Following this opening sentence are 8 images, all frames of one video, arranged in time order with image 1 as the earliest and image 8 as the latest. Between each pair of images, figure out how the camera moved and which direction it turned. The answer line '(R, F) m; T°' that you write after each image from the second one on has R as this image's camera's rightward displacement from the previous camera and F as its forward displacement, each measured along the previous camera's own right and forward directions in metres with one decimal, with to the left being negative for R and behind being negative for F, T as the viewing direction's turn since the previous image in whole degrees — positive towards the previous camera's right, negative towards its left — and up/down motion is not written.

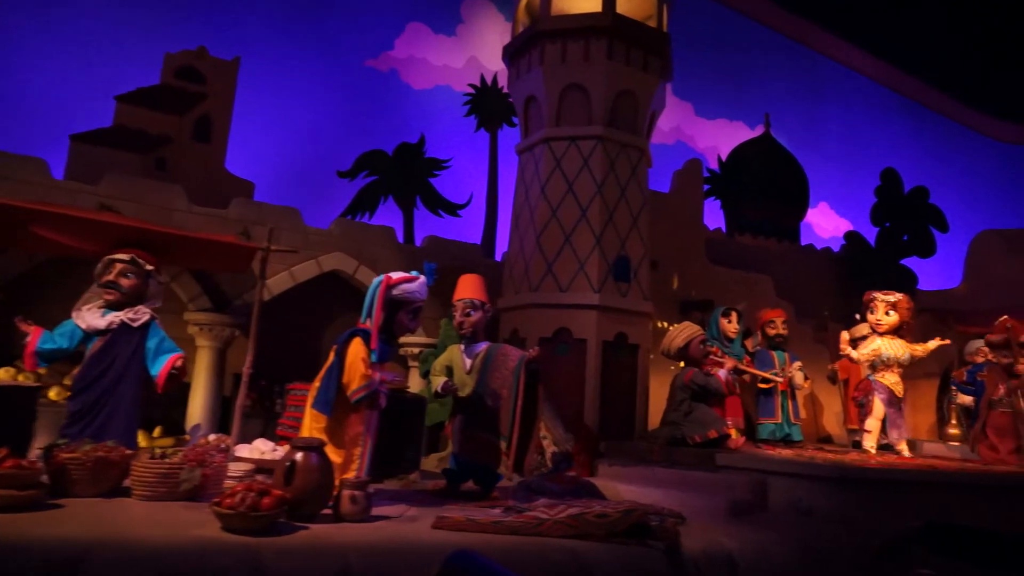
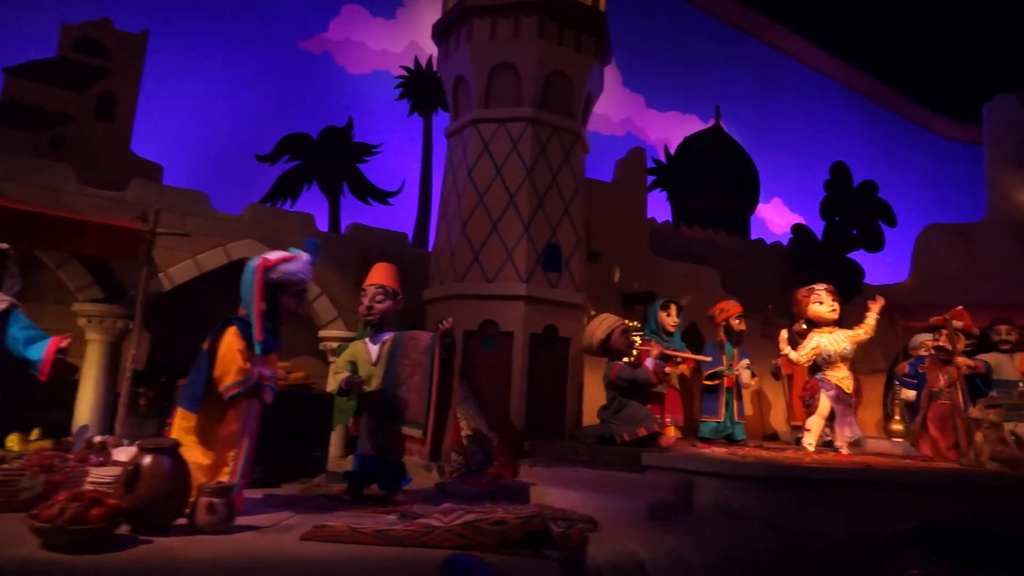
(+0.3, +0.3) m; +3°
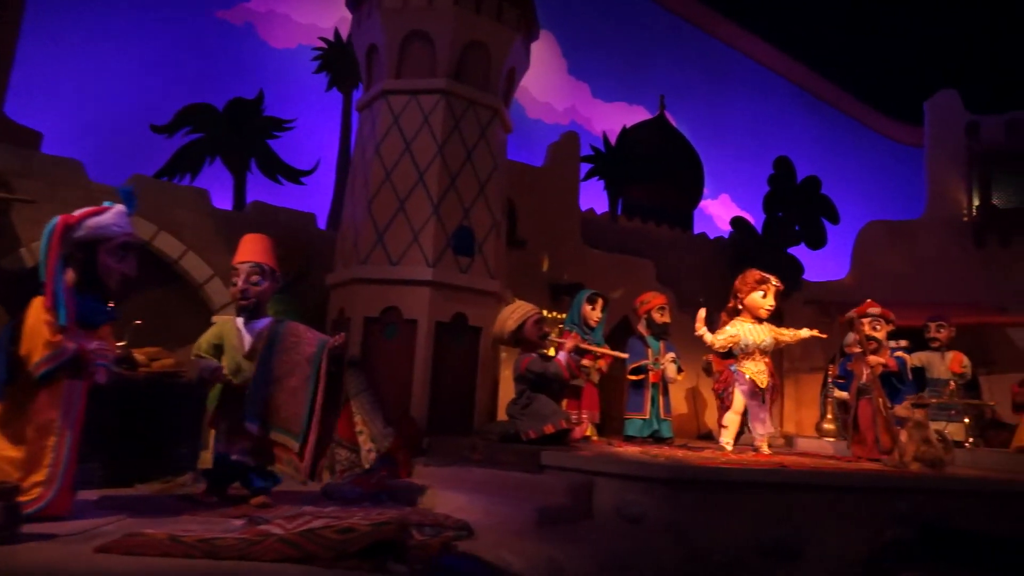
(+0.4, +0.4) m; +3°
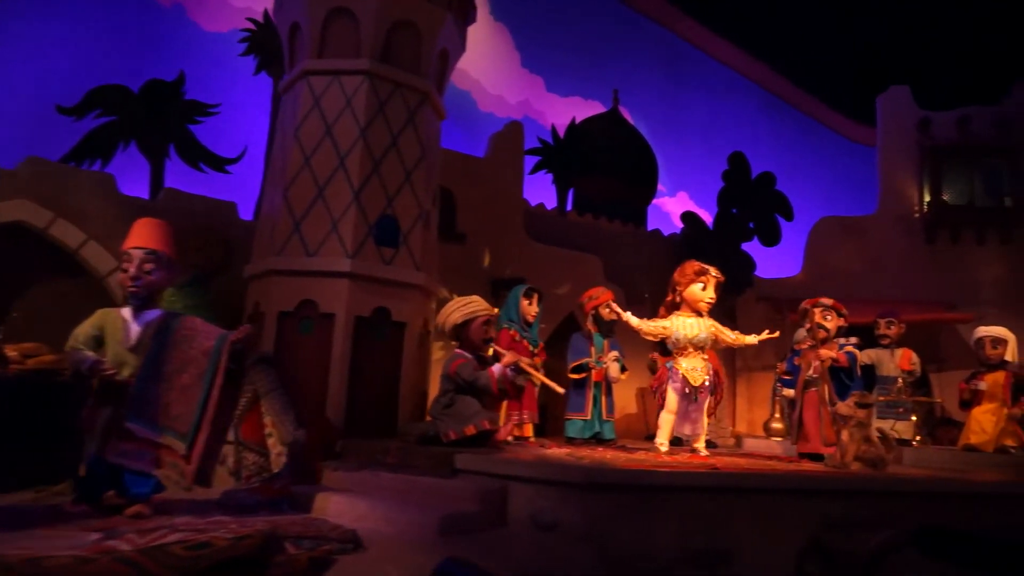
(+0.3, +0.3) m; +2°
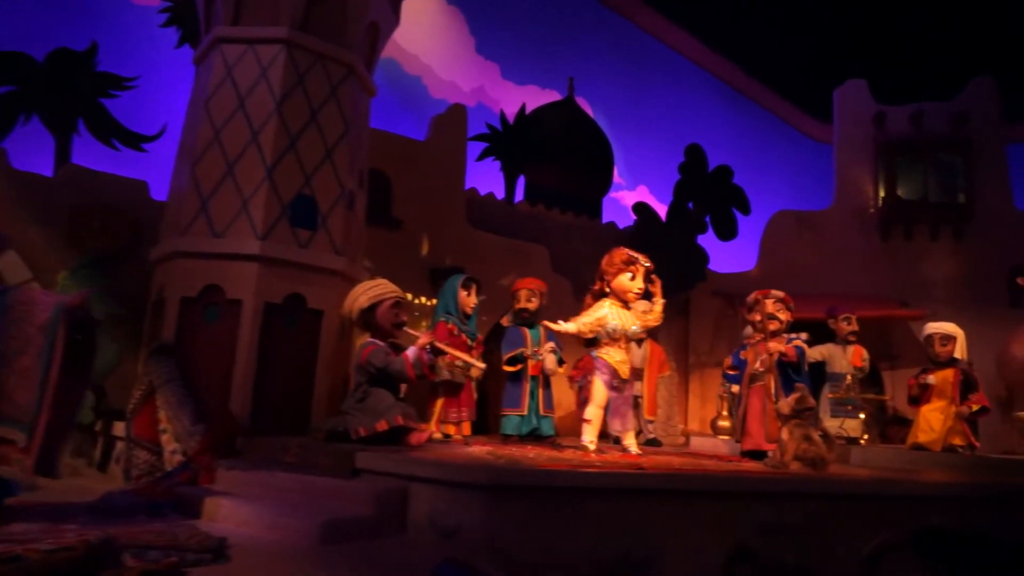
(+0.3, +0.3) m; +2°
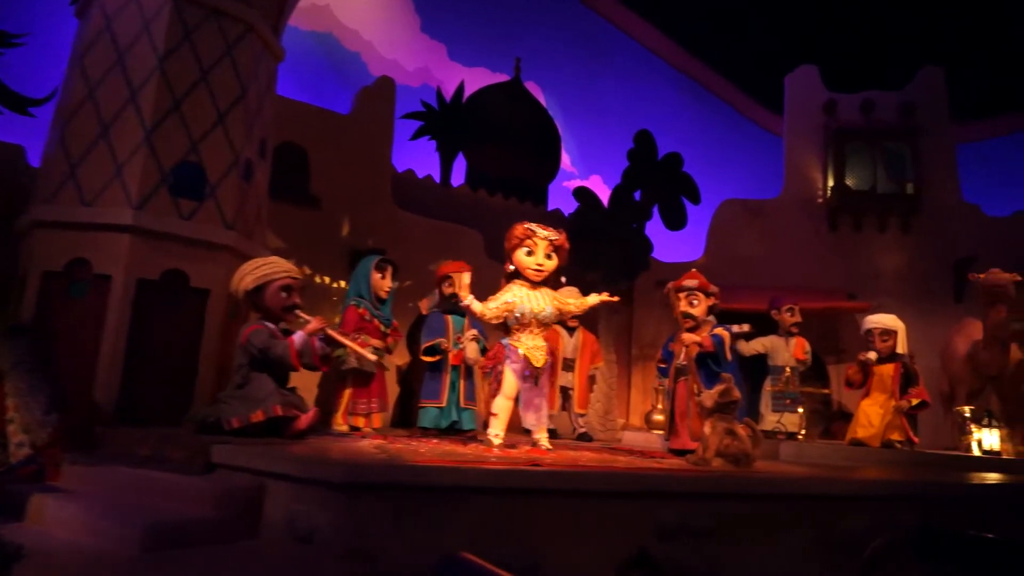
(+0.4, +0.4) m; +2°
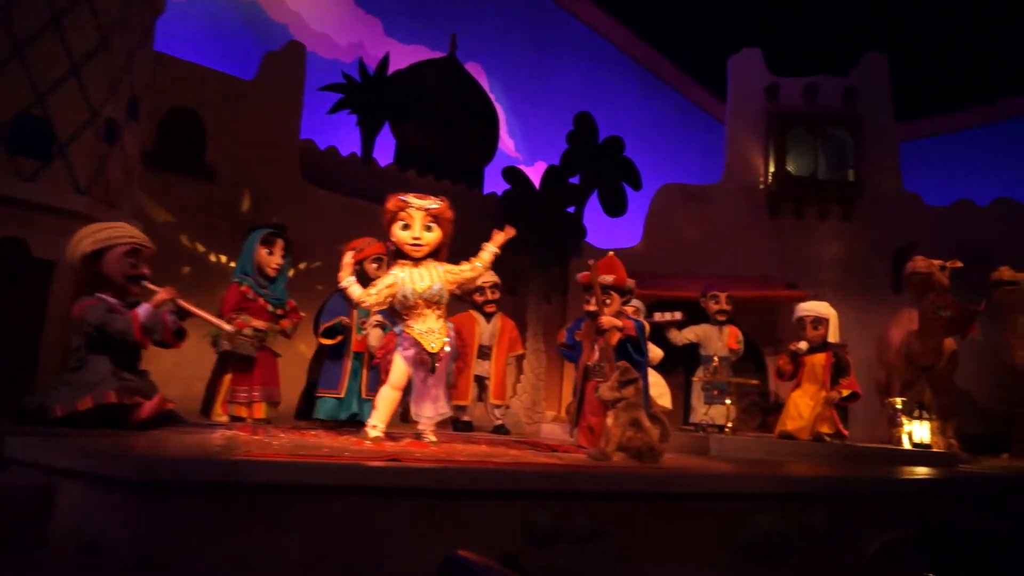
(+0.4, +0.4) m; +3°
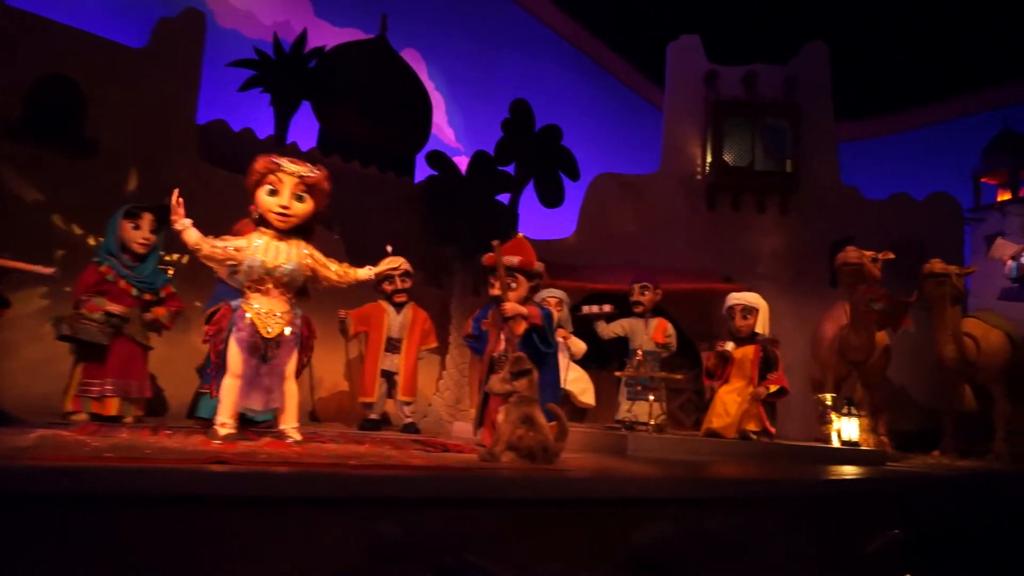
(+0.4, +0.4) m; +3°
